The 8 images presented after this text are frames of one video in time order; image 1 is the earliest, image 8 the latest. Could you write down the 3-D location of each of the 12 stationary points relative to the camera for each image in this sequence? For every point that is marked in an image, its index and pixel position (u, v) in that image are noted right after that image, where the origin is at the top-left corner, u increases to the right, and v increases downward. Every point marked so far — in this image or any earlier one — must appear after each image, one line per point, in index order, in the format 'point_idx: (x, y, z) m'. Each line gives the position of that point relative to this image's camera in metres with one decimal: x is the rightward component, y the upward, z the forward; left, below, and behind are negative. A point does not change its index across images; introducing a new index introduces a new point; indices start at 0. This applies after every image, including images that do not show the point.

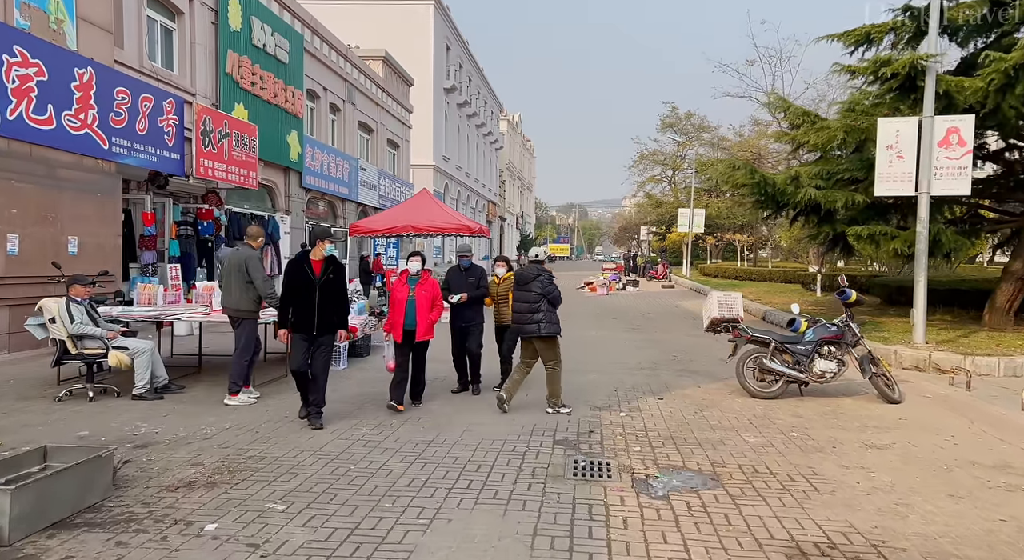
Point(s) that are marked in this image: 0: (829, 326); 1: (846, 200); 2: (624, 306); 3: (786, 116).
0: (+3.4, -0.5, +7.3) m
1: (+6.1, +1.5, +12.5) m
2: (+3.2, -0.8, +19.9) m
3: (+6.3, +3.8, +15.9) m
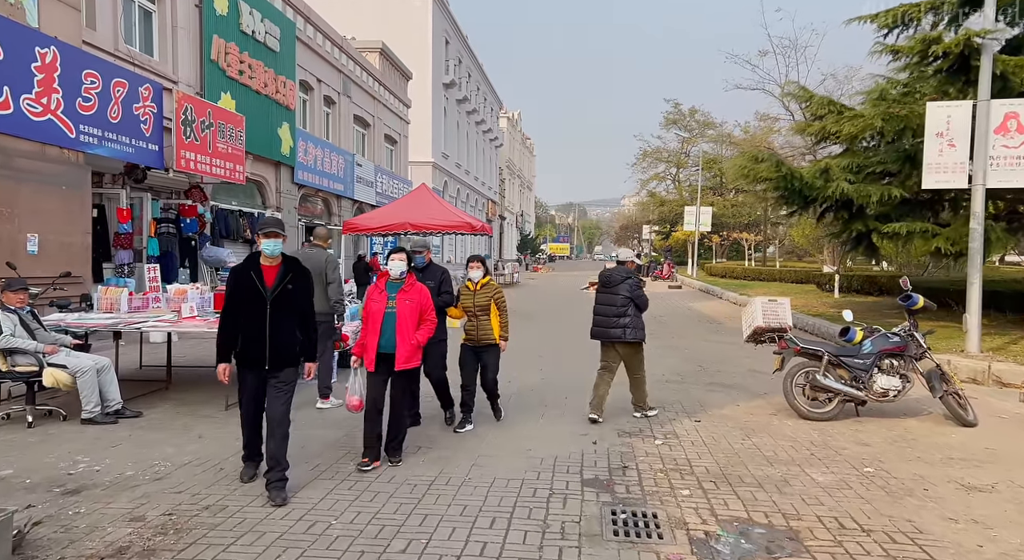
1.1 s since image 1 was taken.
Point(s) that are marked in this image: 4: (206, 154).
0: (+3.5, -0.5, +6.4) m
1: (+6.2, +1.4, +11.6) m
2: (+3.3, -0.8, +18.9) m
3: (+6.4, +3.8, +15.0) m
4: (-5.8, +2.4, +13.0) m
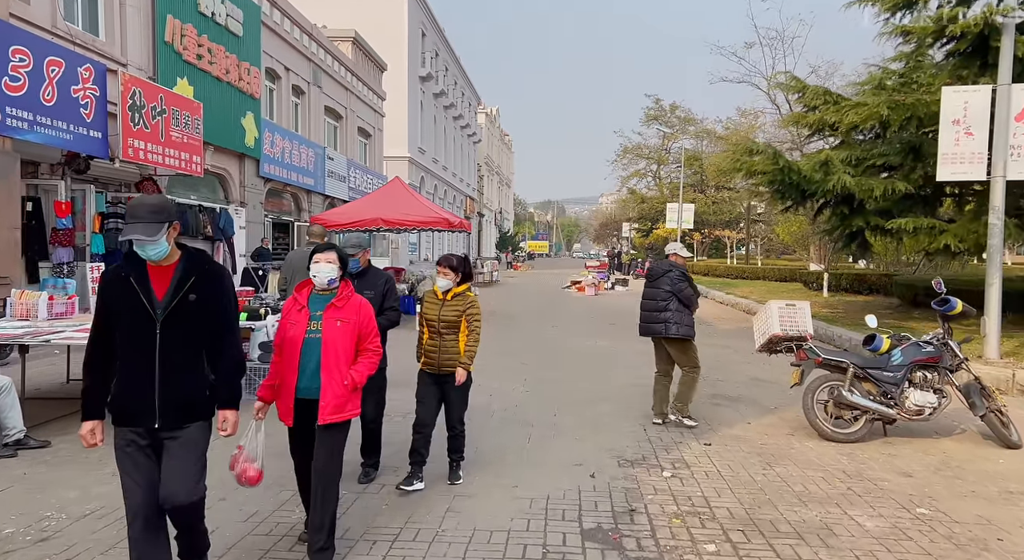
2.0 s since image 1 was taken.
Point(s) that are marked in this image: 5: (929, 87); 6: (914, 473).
0: (+3.4, -0.5, +5.6) m
1: (+5.9, +1.4, +10.9) m
2: (+2.8, -0.8, +18.1) m
3: (+6.0, +3.8, +14.3) m
4: (-6.1, +2.4, +11.9) m
5: (+6.4, +3.0, +10.5) m
6: (+2.8, -1.3, +4.7) m
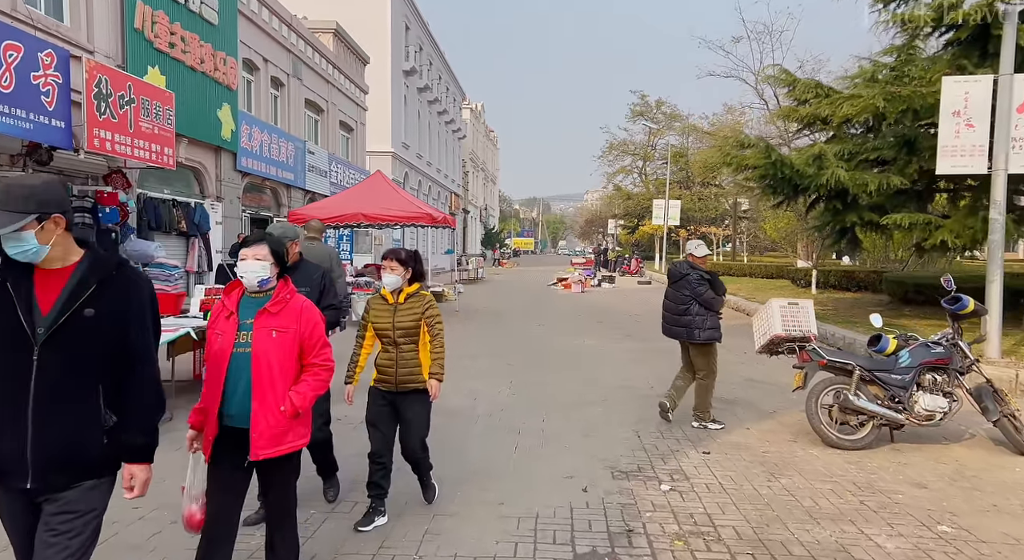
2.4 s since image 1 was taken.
0: (+3.2, -0.5, +5.3) m
1: (+5.7, +1.5, +10.6) m
2: (+2.4, -0.7, +17.8) m
3: (+5.7, +3.8, +14.0) m
4: (-6.4, +2.4, +11.4) m
5: (+6.2, +3.0, +10.3) m
6: (+2.7, -1.3, +4.4) m
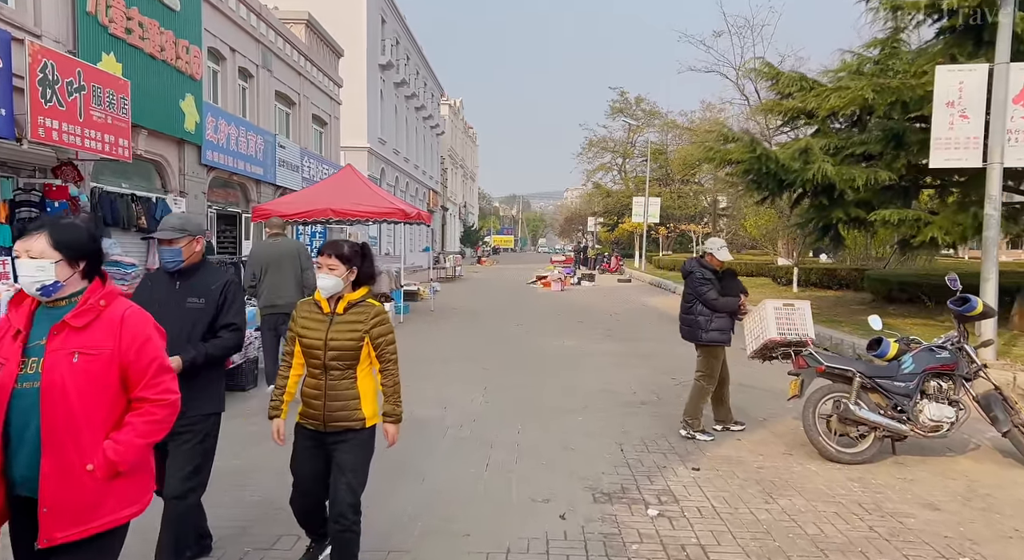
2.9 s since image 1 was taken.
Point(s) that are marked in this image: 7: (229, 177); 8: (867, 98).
0: (+3.0, -0.5, +4.9) m
1: (+5.3, +1.5, +10.3) m
2: (+1.8, -0.6, +17.4) m
3: (+5.2, +3.9, +13.7) m
4: (-6.8, +2.4, +10.7) m
5: (+5.8, +3.0, +9.9) m
6: (+2.5, -1.3, +4.0) m
7: (-7.8, +2.8, +19.1) m
8: (+5.1, +2.6, +9.9) m
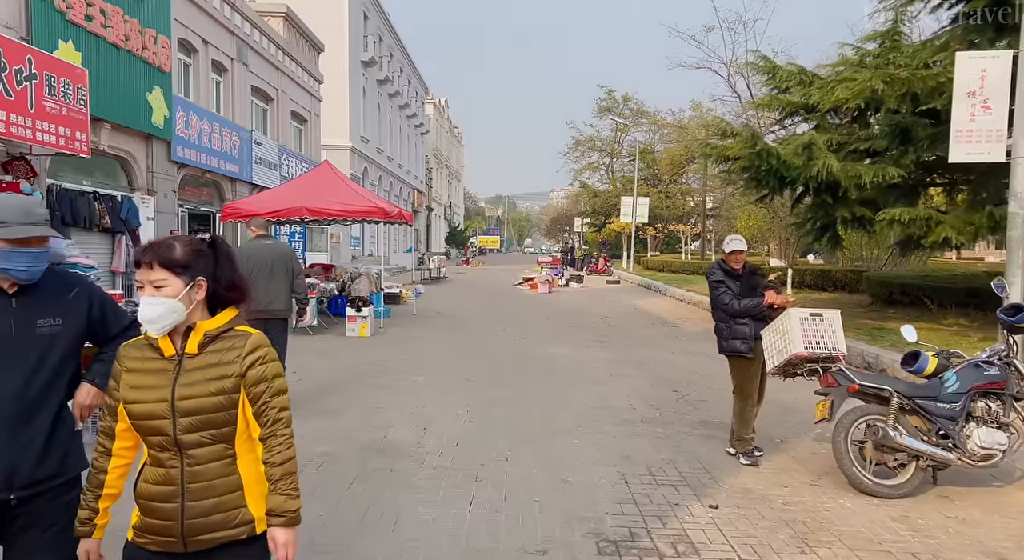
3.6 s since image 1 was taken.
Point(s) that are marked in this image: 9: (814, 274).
0: (+3.0, -0.5, +4.3) m
1: (+5.1, +1.5, +9.7) m
2: (+1.5, -0.7, +16.7) m
3: (+5.0, +3.8, +13.1) m
4: (-7.0, +2.4, +9.9) m
5: (+5.6, +3.0, +9.4) m
6: (+2.4, -1.3, +3.4) m
7: (-8.2, +2.8, +18.2) m
8: (+4.9, +2.6, +9.3) m
9: (+8.1, +0.2, +18.5) m
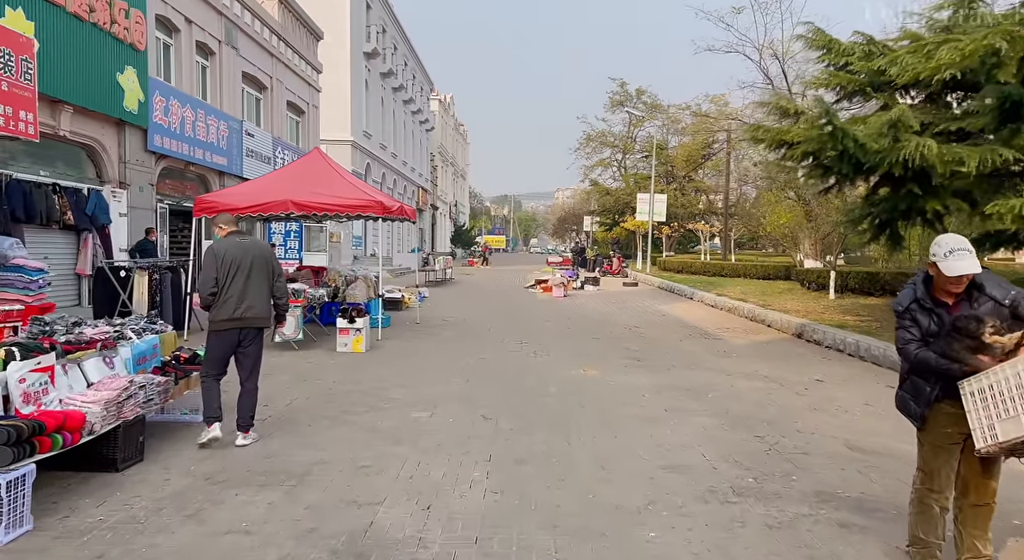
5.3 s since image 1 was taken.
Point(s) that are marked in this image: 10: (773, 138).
0: (+3.2, -0.6, +2.5) m
1: (+5.4, +1.4, +7.9) m
2: (+1.8, -0.8, +15.0) m
3: (+5.3, +3.8, +11.3) m
4: (-6.7, +2.3, +8.2) m
5: (+5.9, +2.9, +7.6) m
6: (+2.7, -1.4, +1.7) m
7: (-7.9, +2.7, +16.6) m
8: (+5.2, +2.5, +7.5) m
9: (+8.5, +0.1, +16.7) m
10: (+3.7, +2.0, +9.8) m
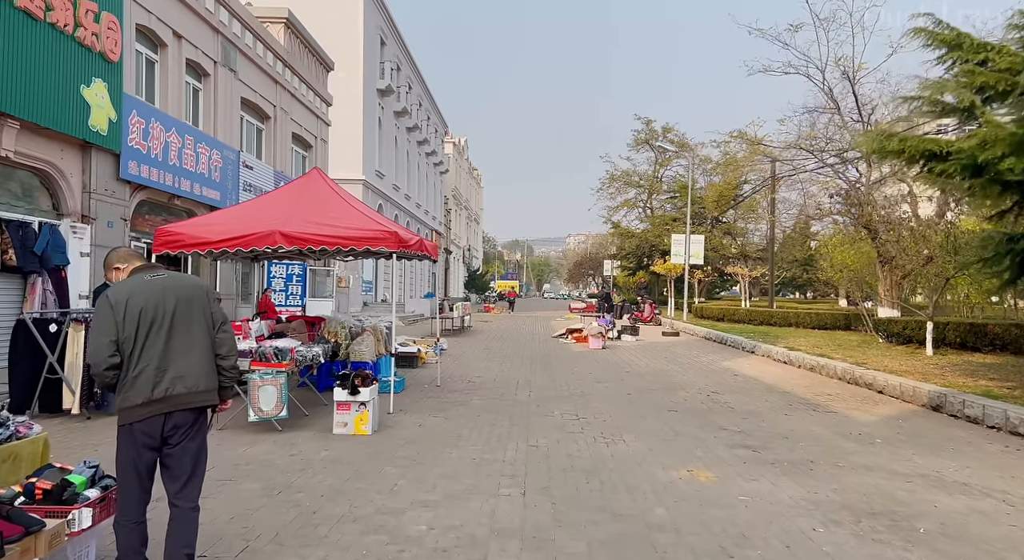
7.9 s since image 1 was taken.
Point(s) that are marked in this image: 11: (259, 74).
0: (+3.7, -0.7, -0.1) m
1: (+6.0, +0.9, +5.4) m
2: (+2.5, -1.7, +12.4) m
3: (+5.9, +3.0, +9.0) m
4: (-6.1, +1.8, +5.9) m
5: (+6.5, +2.5, +5.2) m
6: (+3.2, -1.5, -1.0) m
7: (-7.1, +1.6, +14.3) m
8: (+5.8, +2.0, +5.1) m
9: (+9.2, -1.0, +14.0) m
10: (+4.3, +1.4, +7.3) m
11: (-6.8, +5.5, +18.4) m
